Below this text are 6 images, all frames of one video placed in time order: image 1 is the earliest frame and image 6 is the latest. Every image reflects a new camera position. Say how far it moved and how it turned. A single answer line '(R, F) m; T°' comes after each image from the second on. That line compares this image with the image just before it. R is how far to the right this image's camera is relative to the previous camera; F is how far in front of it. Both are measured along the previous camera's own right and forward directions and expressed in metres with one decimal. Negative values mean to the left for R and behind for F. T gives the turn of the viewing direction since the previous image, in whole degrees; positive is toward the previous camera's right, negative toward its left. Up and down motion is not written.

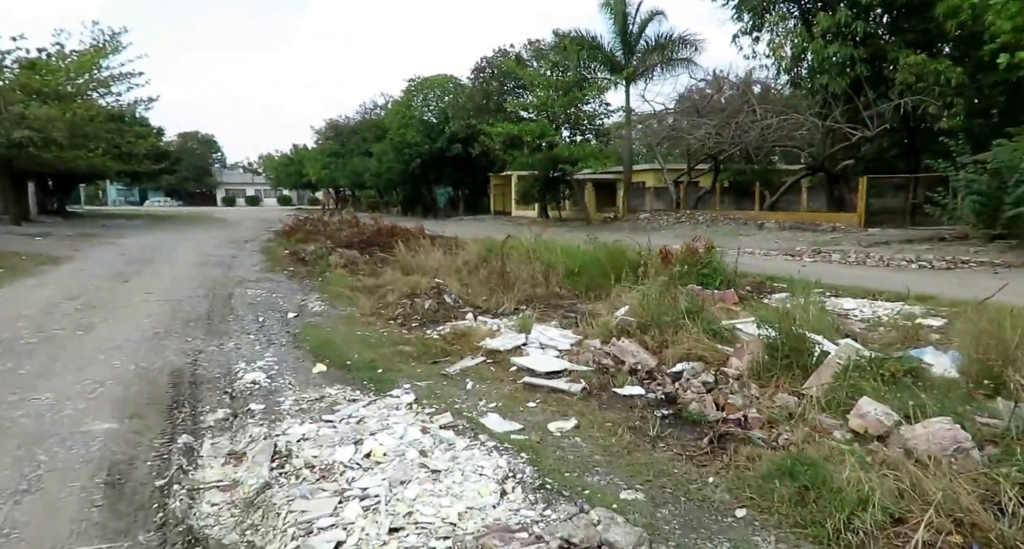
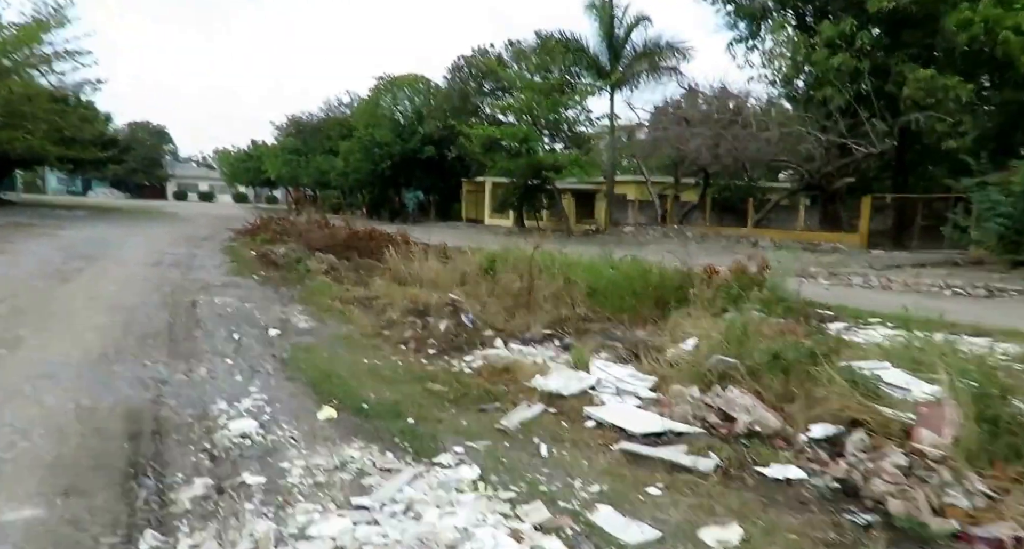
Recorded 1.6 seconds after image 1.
(-0.6, +1.0) m; +3°
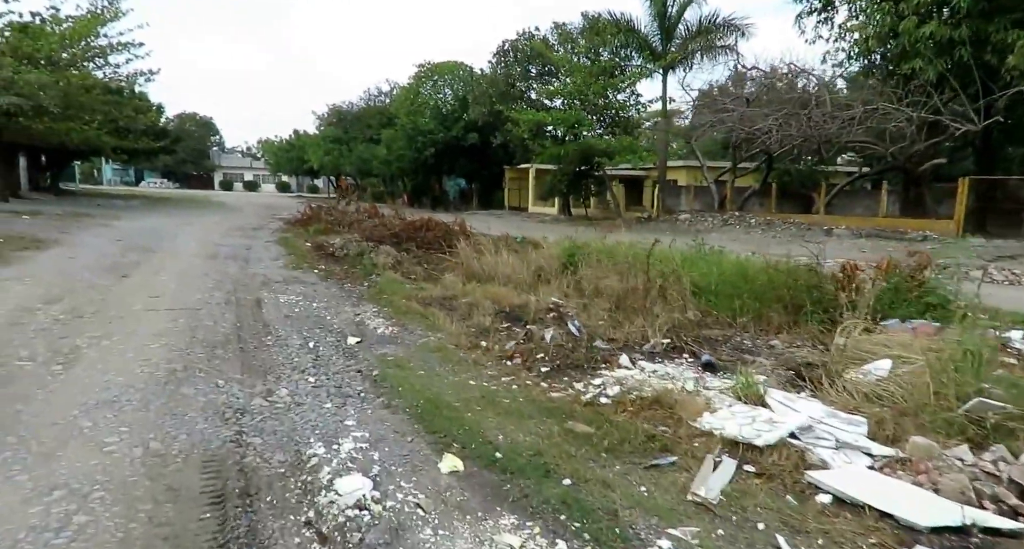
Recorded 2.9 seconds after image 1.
(-0.6, +0.8) m; -3°
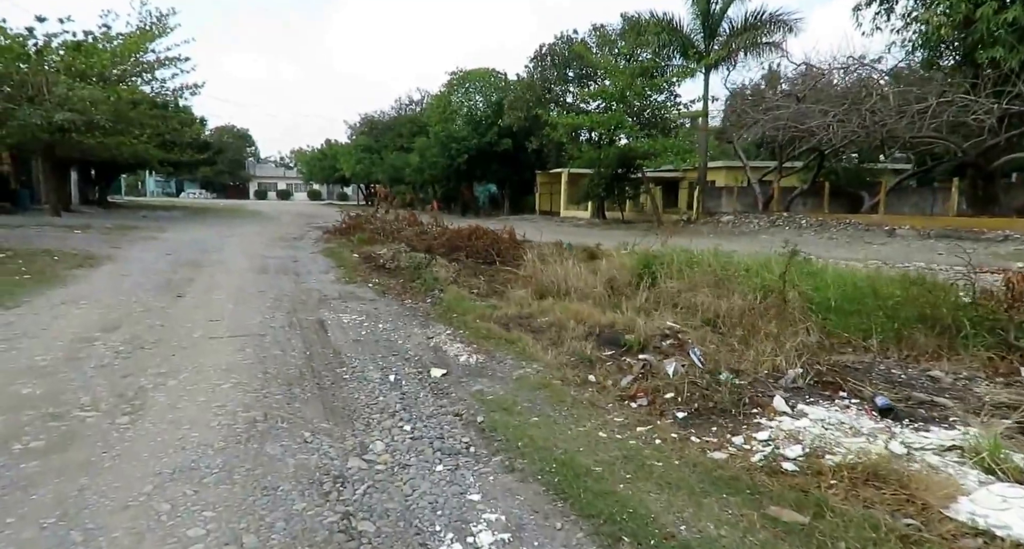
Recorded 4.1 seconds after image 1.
(-0.5, +0.7) m; -2°
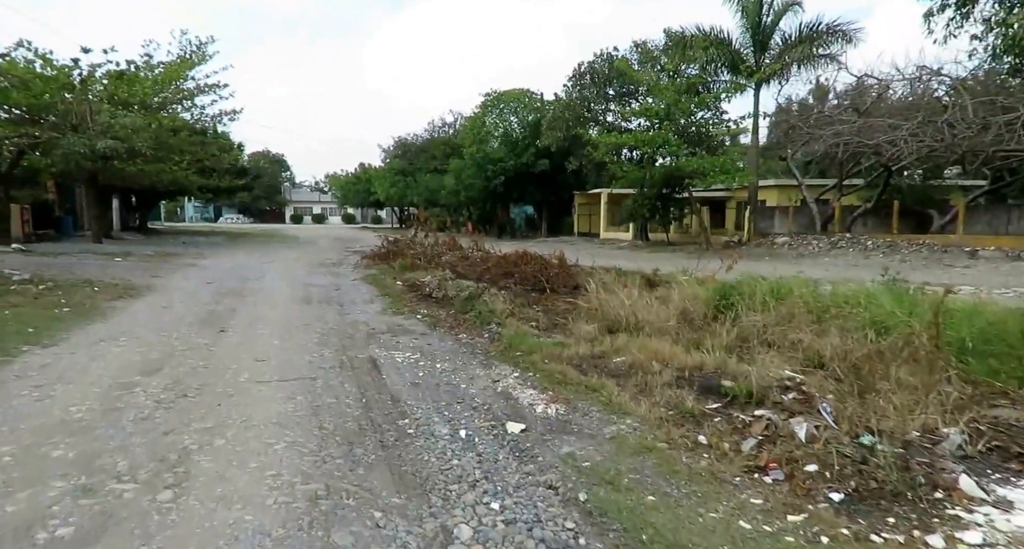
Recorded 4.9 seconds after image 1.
(-0.3, +0.6) m; -3°
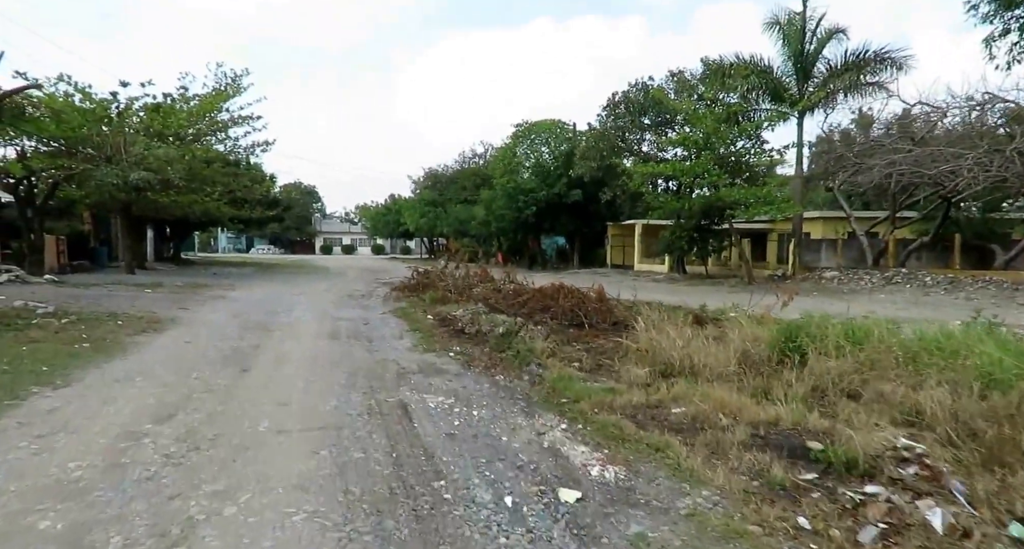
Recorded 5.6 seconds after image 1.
(-0.2, +0.5) m; -2°
